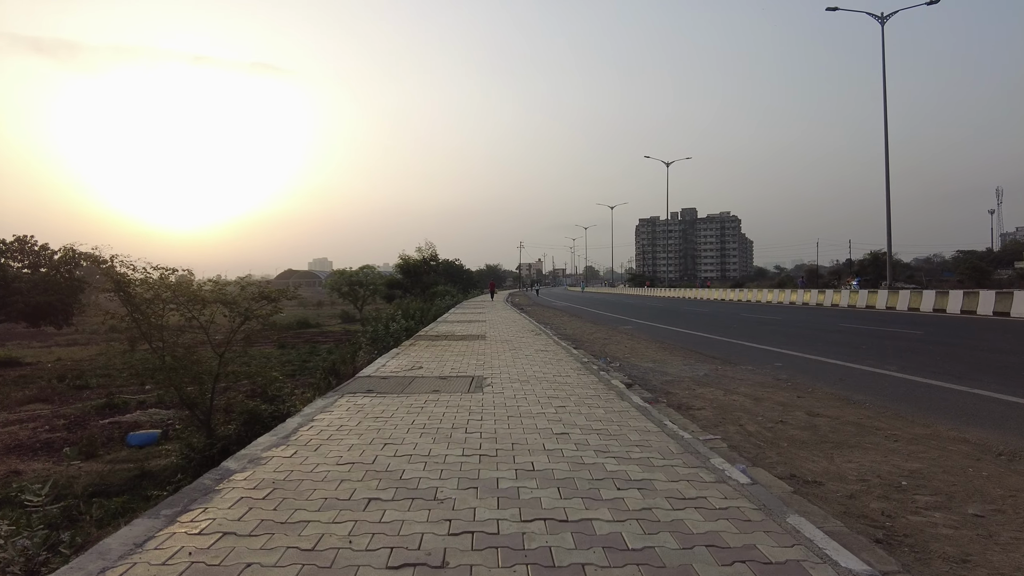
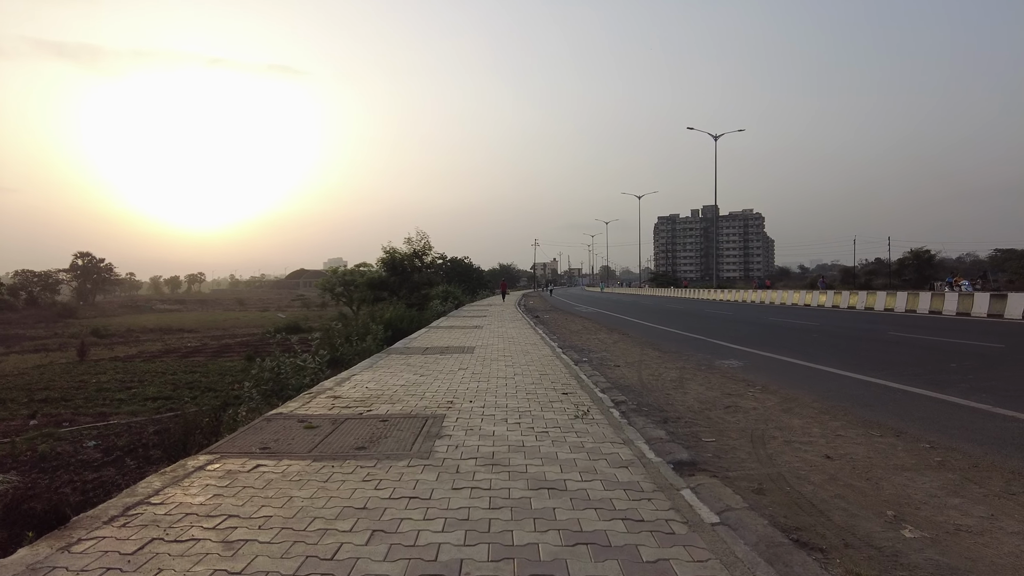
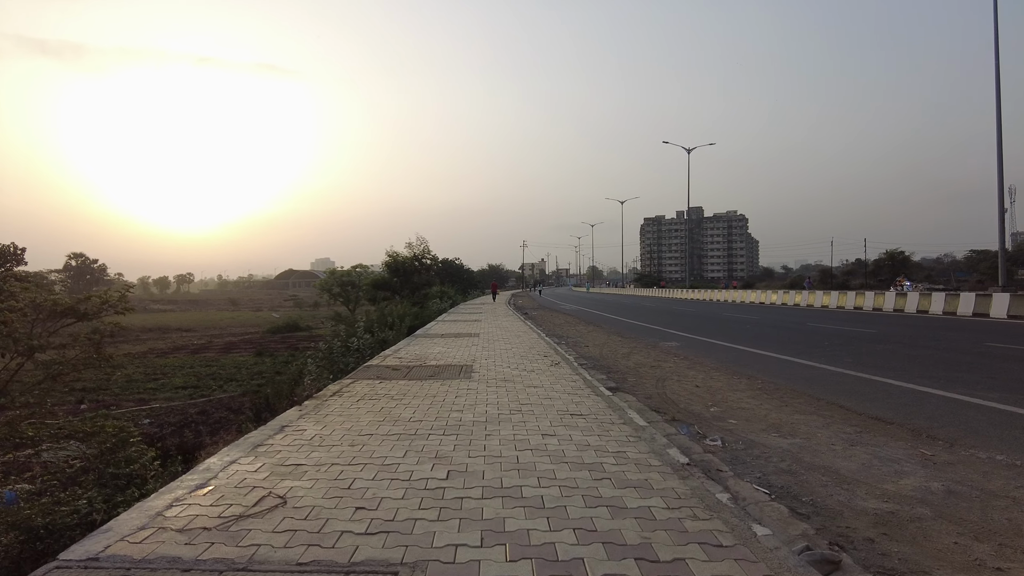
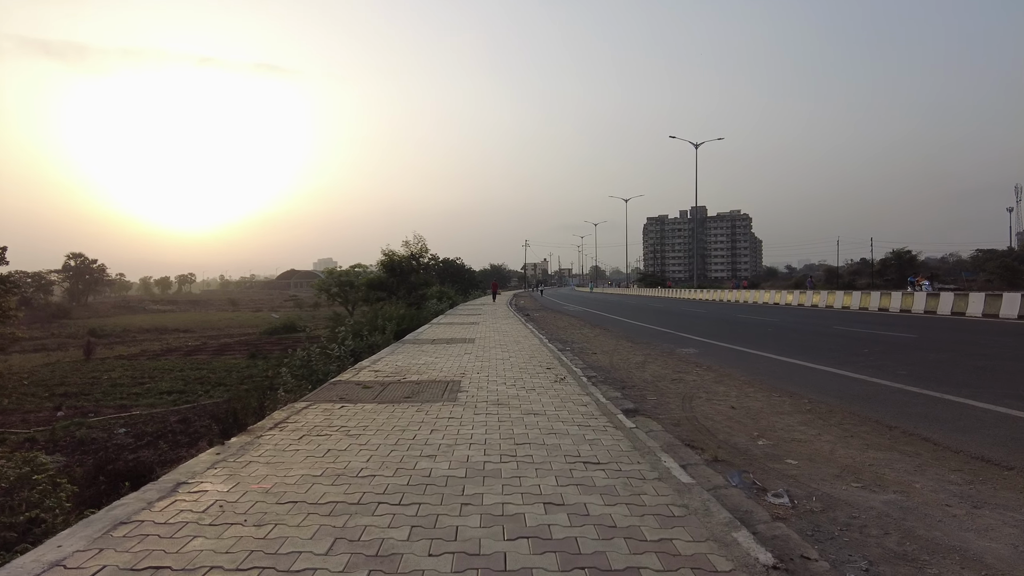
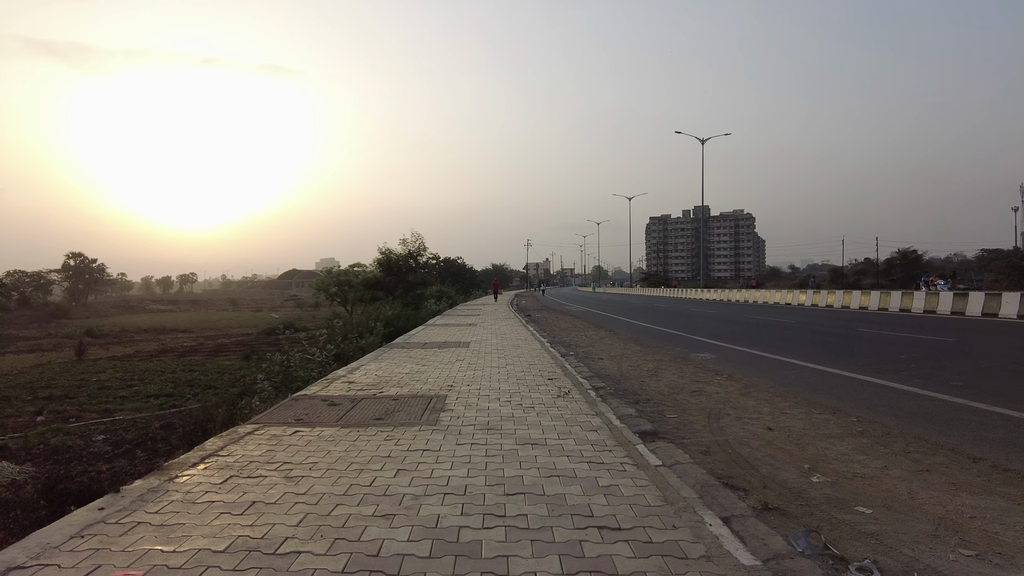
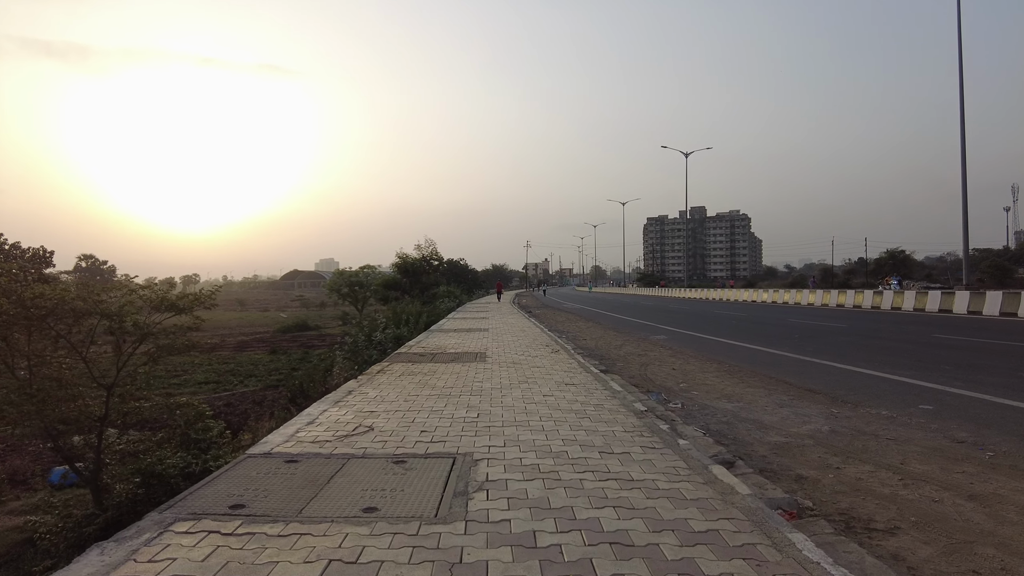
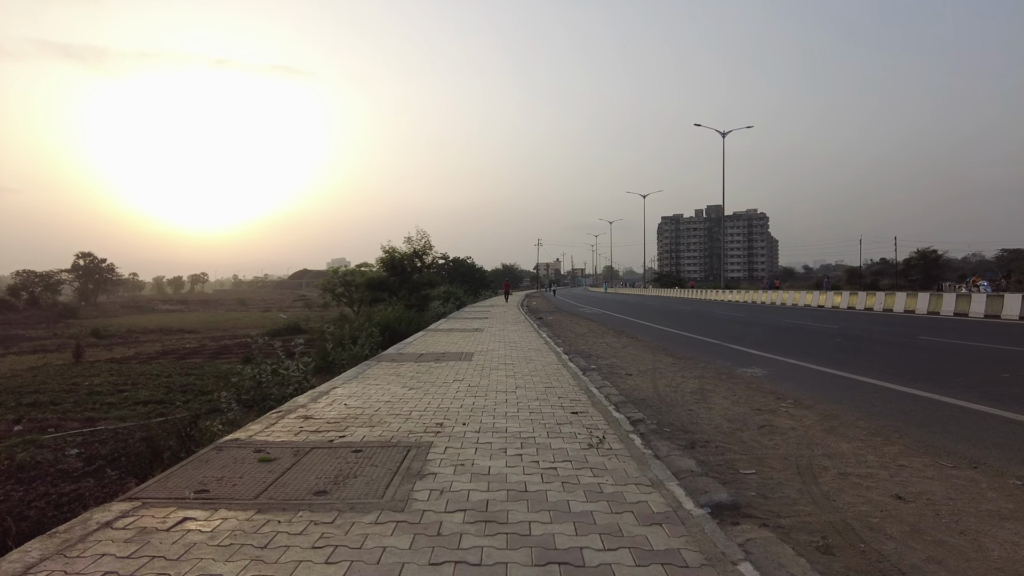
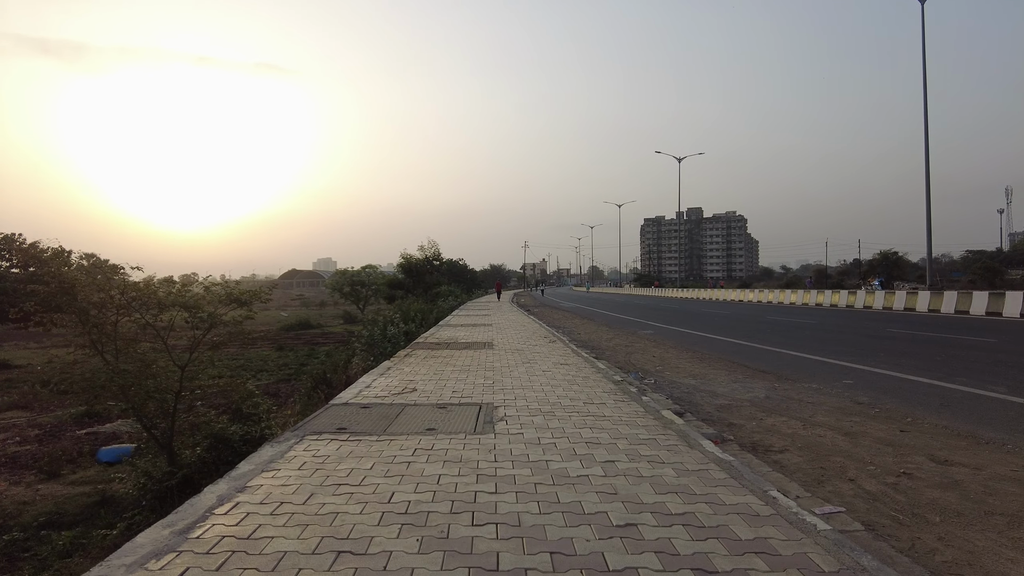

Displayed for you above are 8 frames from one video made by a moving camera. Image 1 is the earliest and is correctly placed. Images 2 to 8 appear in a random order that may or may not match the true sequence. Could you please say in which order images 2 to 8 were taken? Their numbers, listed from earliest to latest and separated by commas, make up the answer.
8, 6, 3, 4, 5, 2, 7
